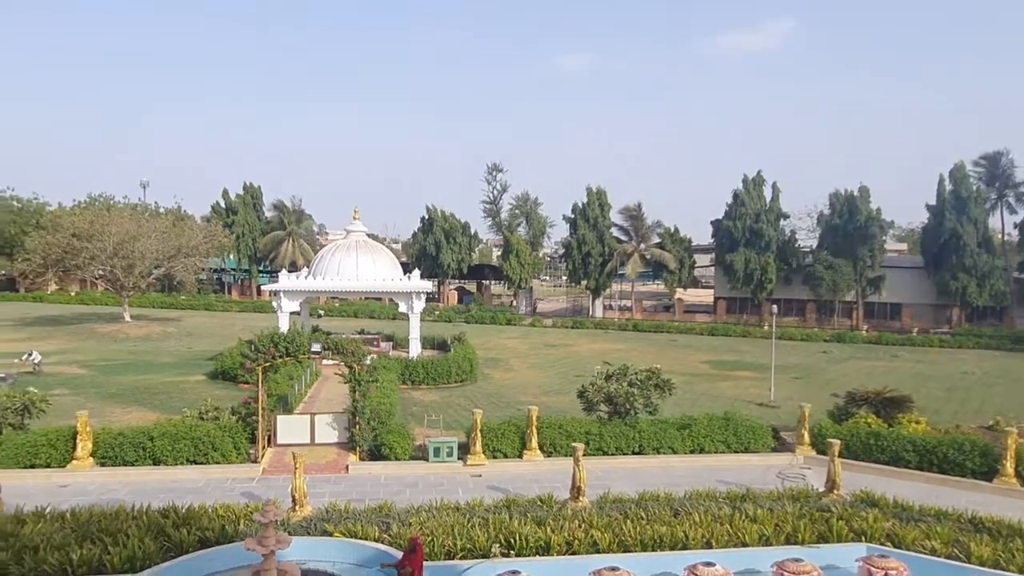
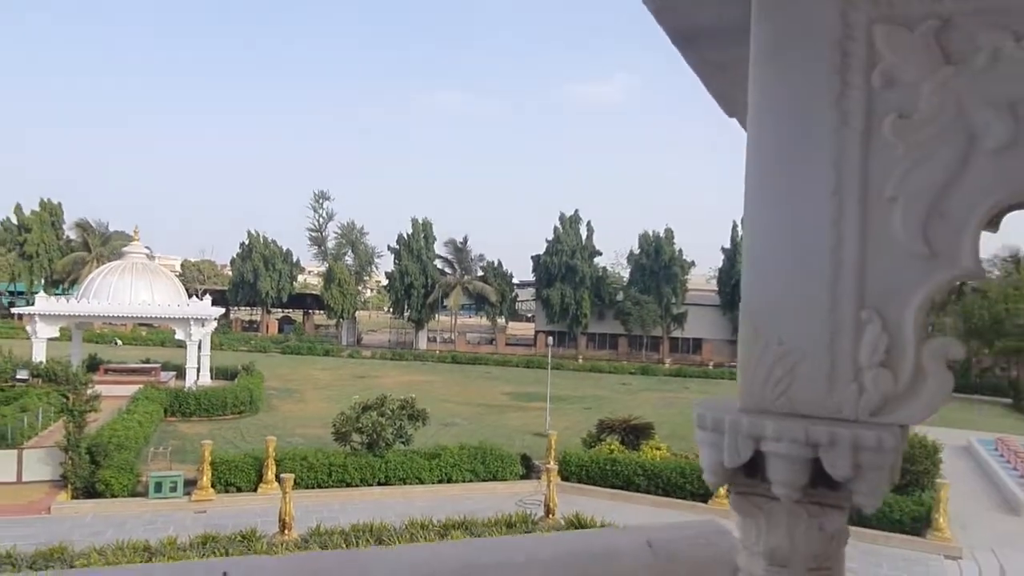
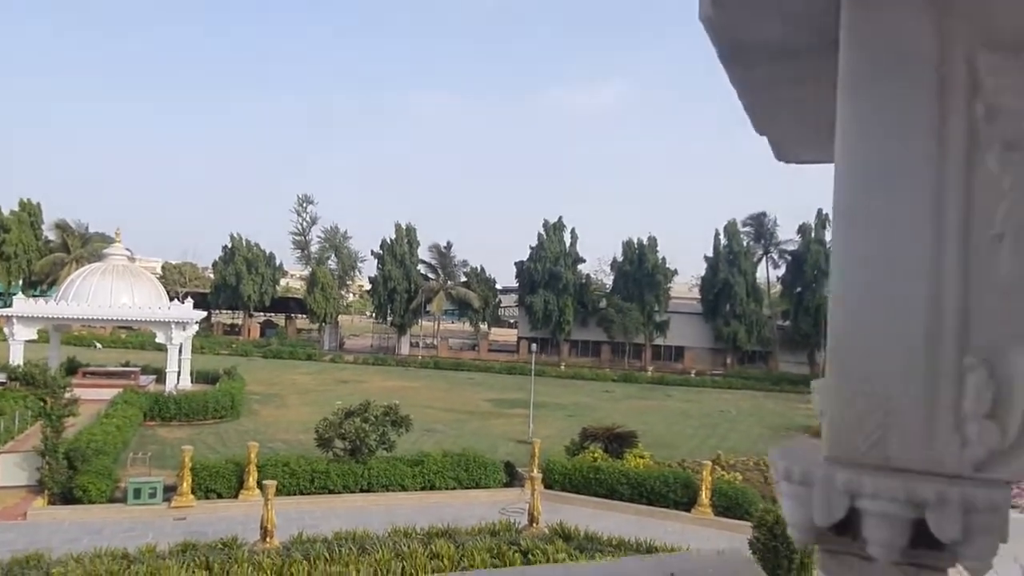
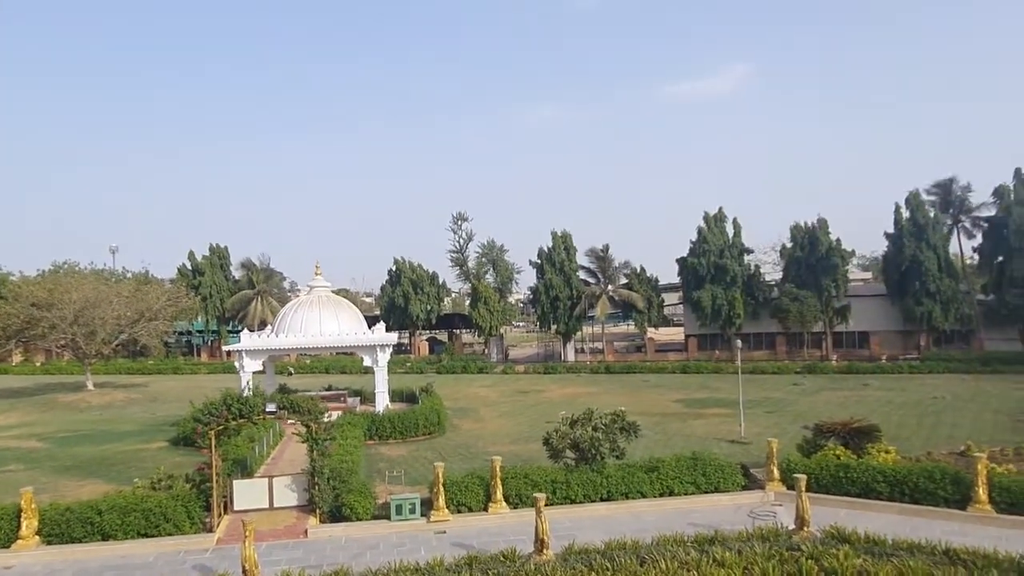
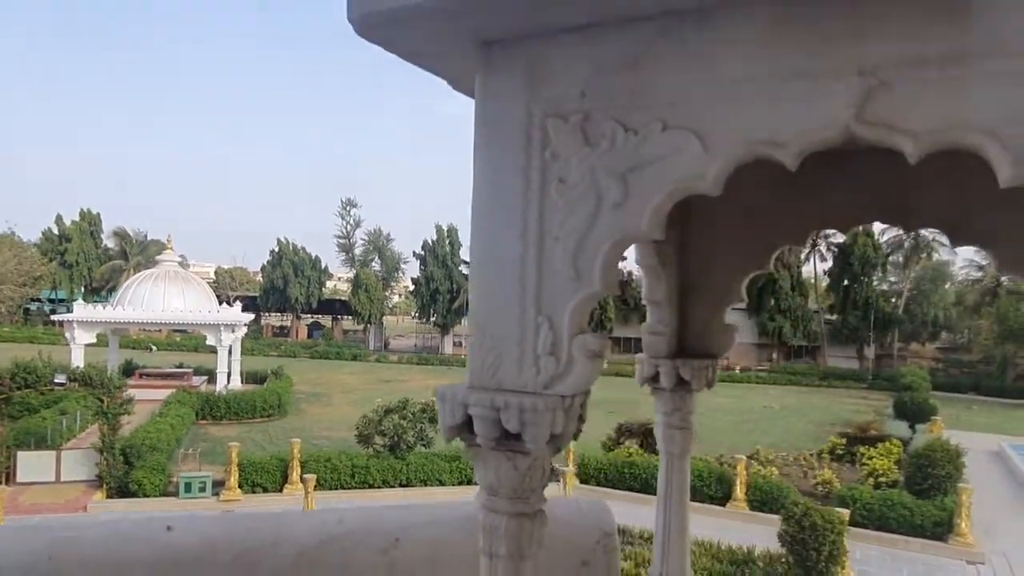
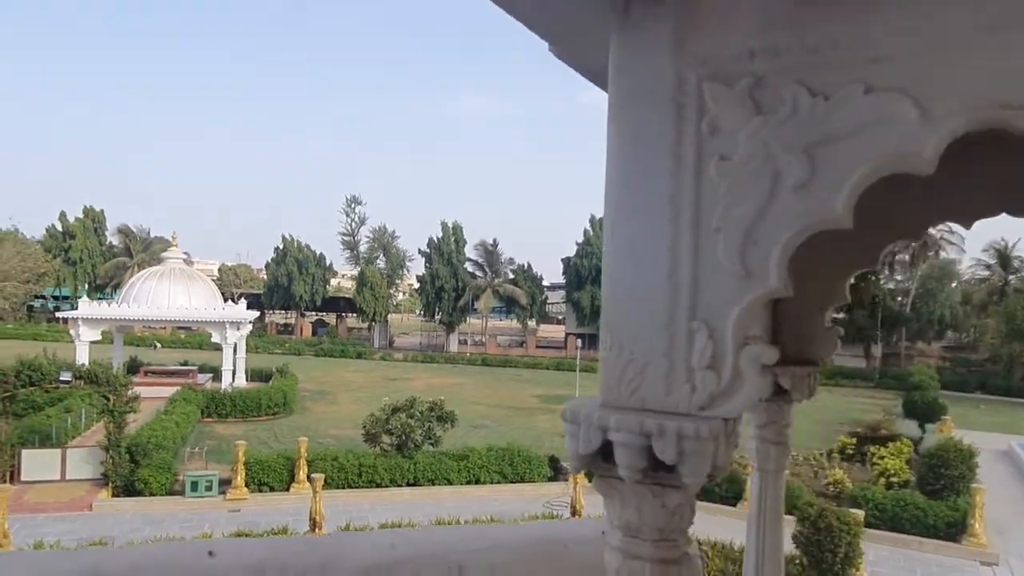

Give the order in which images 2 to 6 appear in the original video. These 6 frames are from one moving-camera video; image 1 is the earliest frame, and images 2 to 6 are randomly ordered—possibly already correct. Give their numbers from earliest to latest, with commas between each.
4, 3, 2, 6, 5
